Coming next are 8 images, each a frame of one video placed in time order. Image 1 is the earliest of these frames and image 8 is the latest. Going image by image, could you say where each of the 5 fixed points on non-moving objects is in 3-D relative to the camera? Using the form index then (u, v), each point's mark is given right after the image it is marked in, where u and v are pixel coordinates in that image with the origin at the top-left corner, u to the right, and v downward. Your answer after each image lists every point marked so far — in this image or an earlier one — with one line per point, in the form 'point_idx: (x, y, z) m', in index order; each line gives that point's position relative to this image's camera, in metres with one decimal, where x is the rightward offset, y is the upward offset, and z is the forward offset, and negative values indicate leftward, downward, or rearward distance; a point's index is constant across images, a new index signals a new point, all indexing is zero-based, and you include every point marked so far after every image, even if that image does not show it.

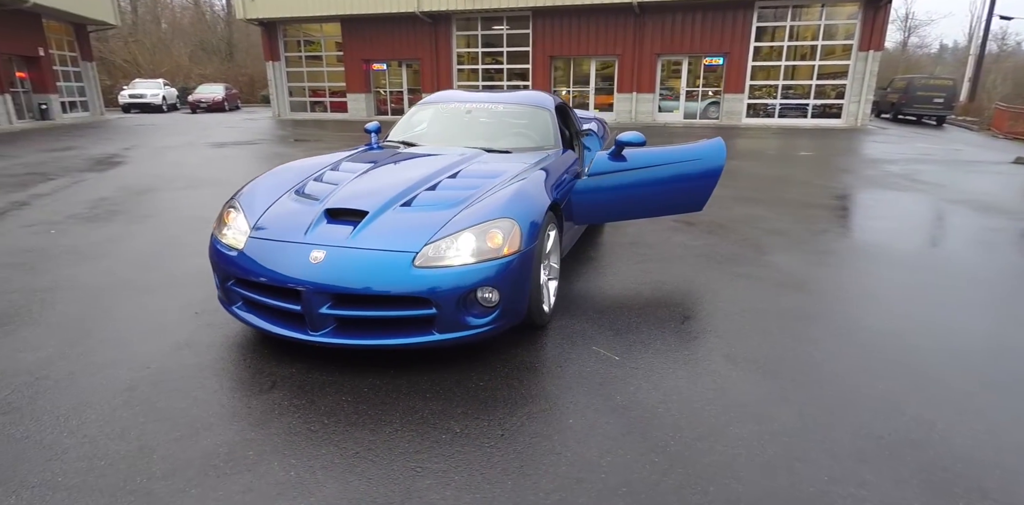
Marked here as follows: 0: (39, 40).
0: (-14.6, +6.5, +17.3) m
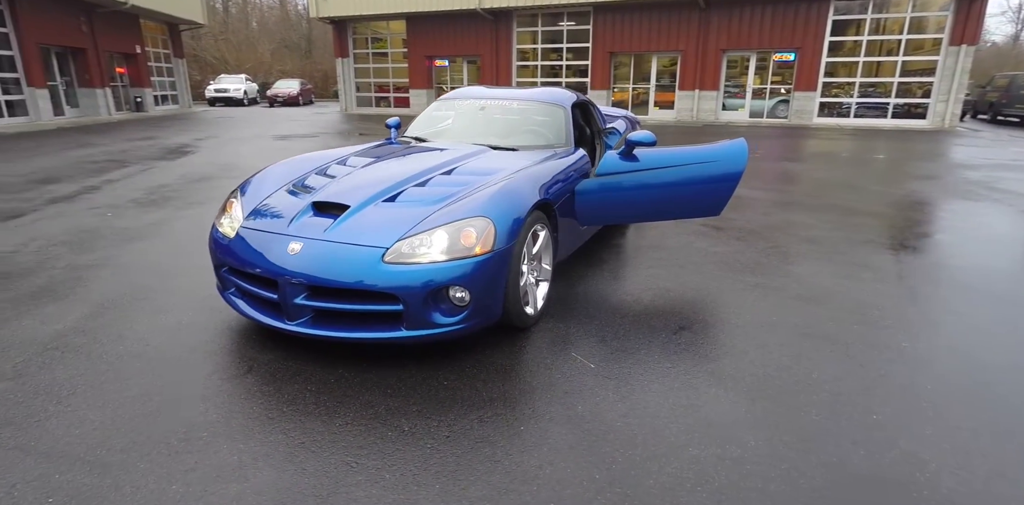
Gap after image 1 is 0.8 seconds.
0: (-12.6, +7.1, +18.9) m
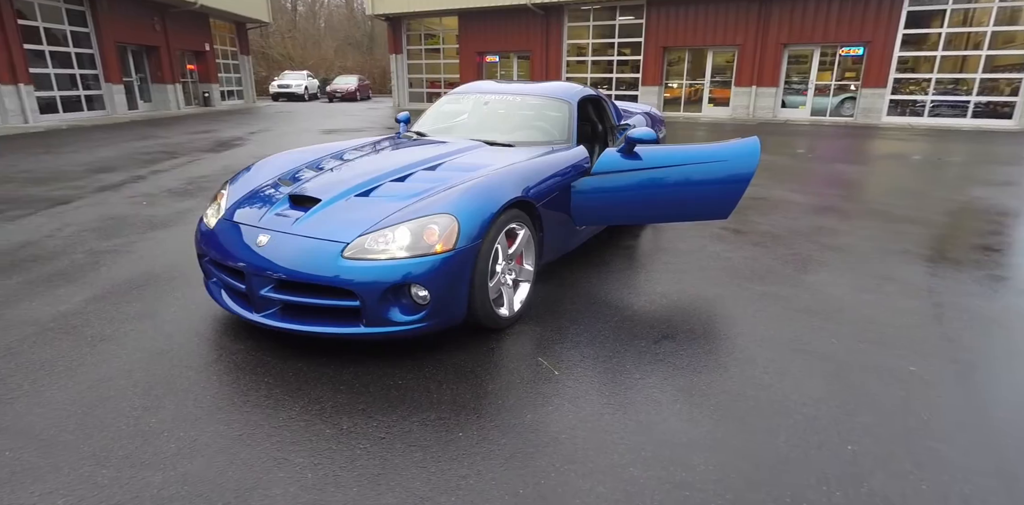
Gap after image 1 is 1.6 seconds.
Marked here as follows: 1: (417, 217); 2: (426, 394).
0: (-10.8, +7.6, +19.9) m
1: (-0.5, +0.2, +2.7) m
2: (-0.4, -0.6, +2.5) m
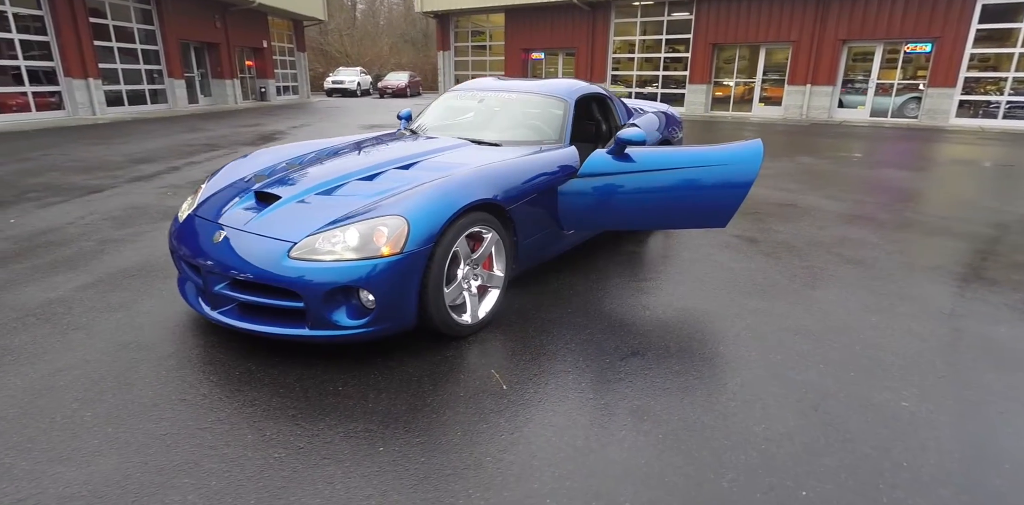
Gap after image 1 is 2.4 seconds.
0: (-9.1, +8.0, +20.7) m
1: (-0.7, +0.2, +2.6) m
2: (-0.7, -0.6, +2.4) m
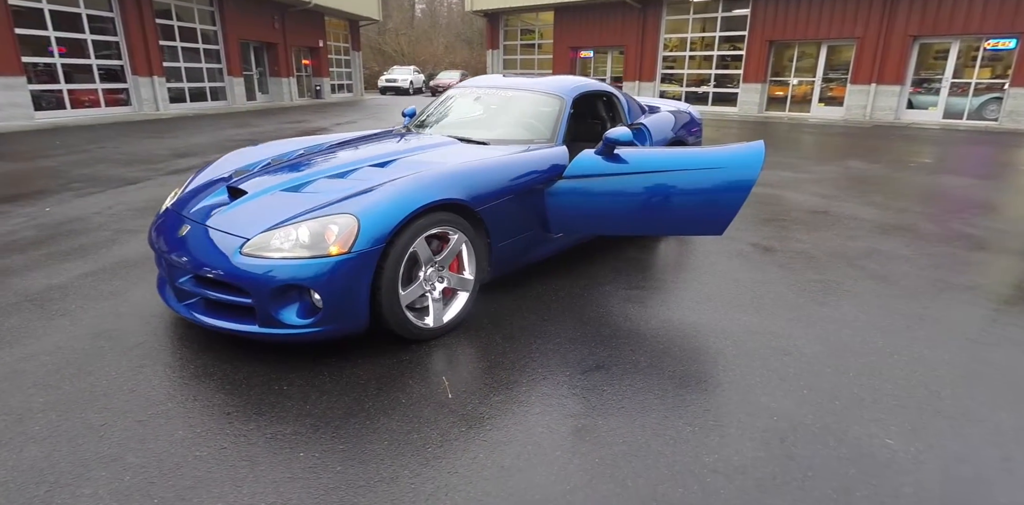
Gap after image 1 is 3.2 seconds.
0: (-7.2, +8.3, +21.4) m
1: (-0.9, +0.2, +2.6) m
2: (-0.9, -0.6, +2.4) m
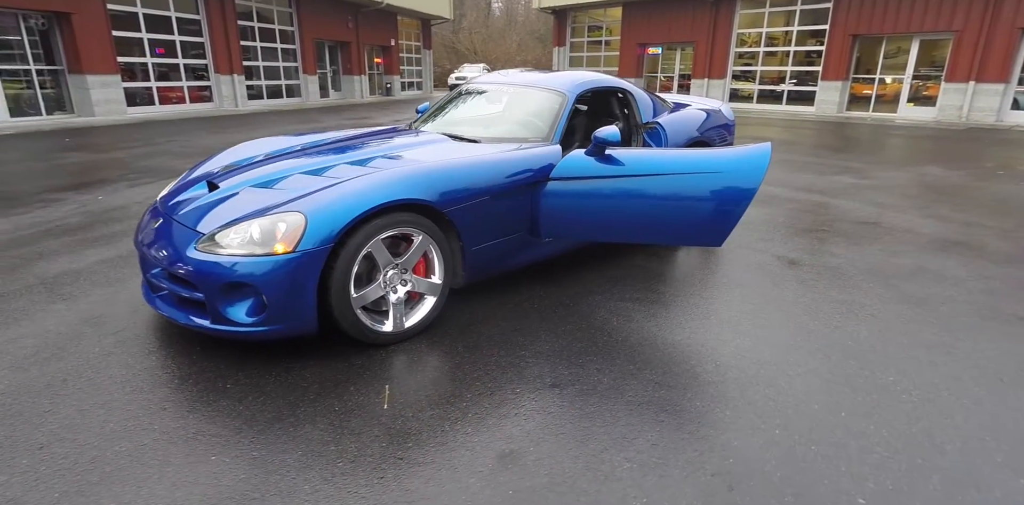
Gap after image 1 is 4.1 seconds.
0: (-4.6, +8.5, +22.0) m
1: (-1.1, +0.2, +2.5) m
2: (-1.2, -0.6, +2.3) m
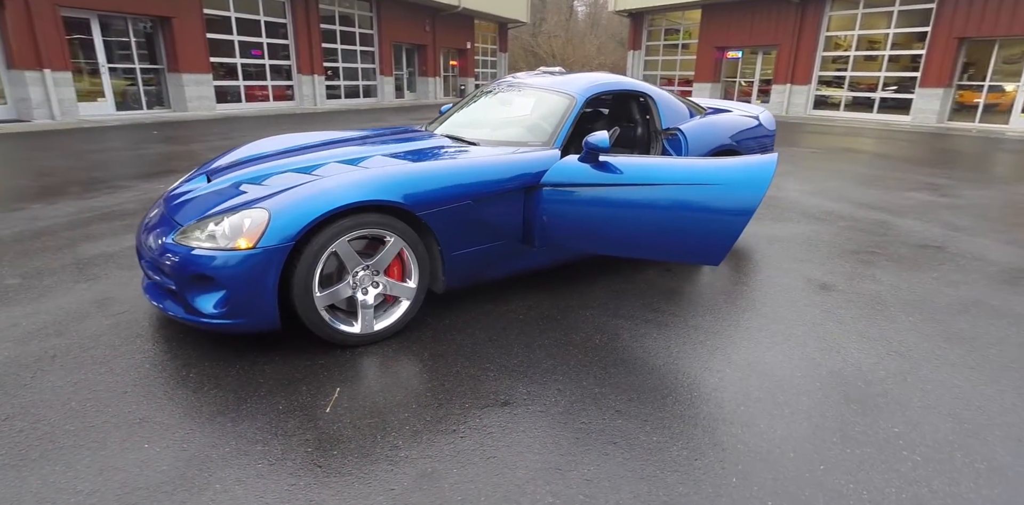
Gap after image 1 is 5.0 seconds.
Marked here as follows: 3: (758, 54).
0: (-1.7, +8.5, +22.3) m
1: (-1.2, +0.2, +2.6) m
2: (-1.4, -0.6, +2.4) m
3: (+8.1, +6.4, +18.1) m
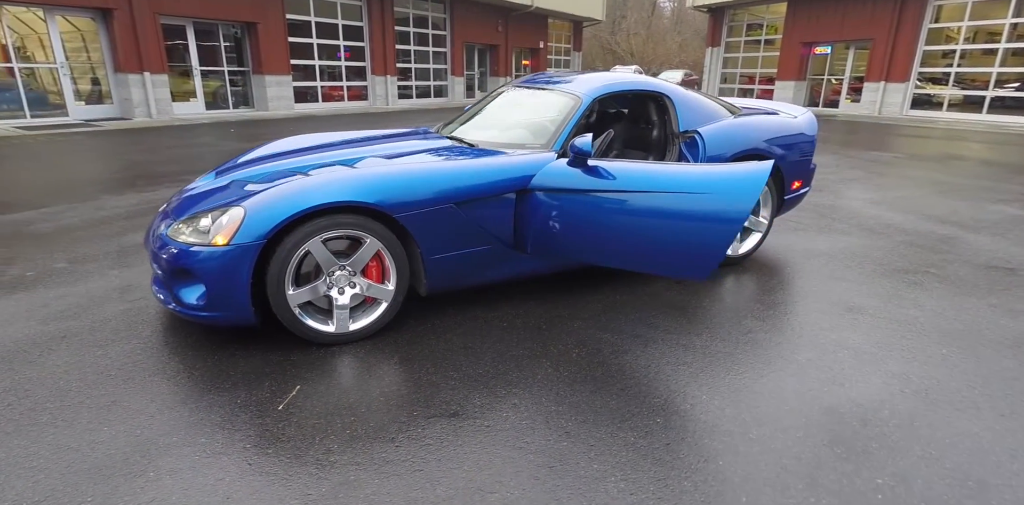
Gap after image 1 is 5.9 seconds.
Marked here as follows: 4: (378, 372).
0: (+1.3, +8.5, +22.2) m
1: (-1.3, +0.2, +2.6) m
2: (-1.5, -0.6, +2.5) m
3: (+10.3, +6.0, +16.7) m
4: (-0.6, -0.6, +2.6) m
